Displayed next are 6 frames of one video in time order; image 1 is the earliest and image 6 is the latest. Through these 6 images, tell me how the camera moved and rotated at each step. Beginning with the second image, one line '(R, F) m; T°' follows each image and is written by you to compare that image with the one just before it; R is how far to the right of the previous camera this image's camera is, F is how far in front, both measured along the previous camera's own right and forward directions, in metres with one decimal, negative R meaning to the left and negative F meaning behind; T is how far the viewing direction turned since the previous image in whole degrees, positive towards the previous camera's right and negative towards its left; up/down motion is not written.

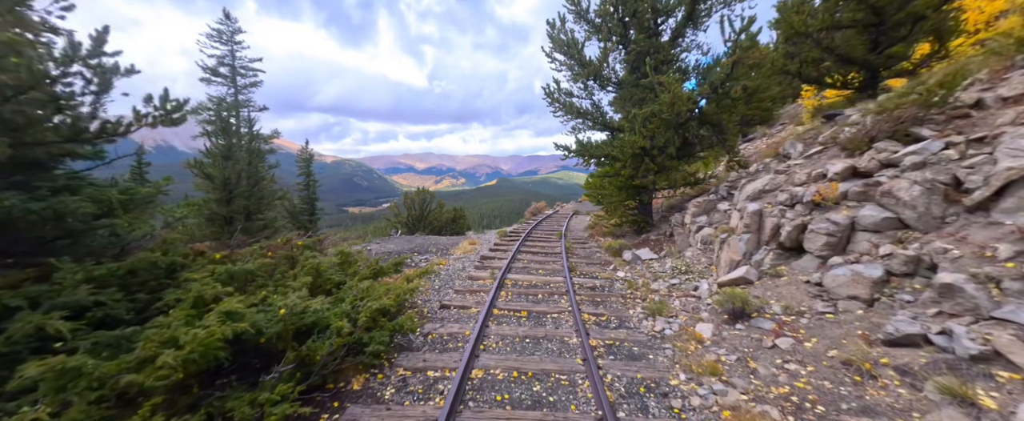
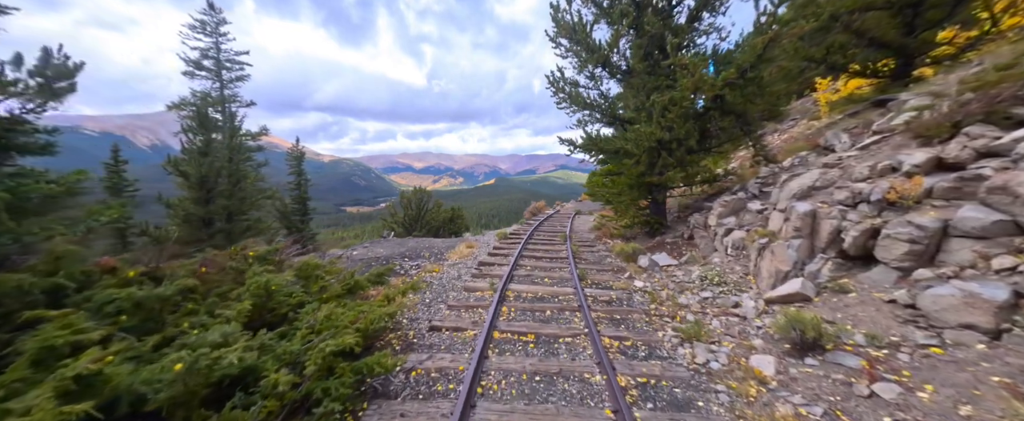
(-0.1, +1.1) m; 0°
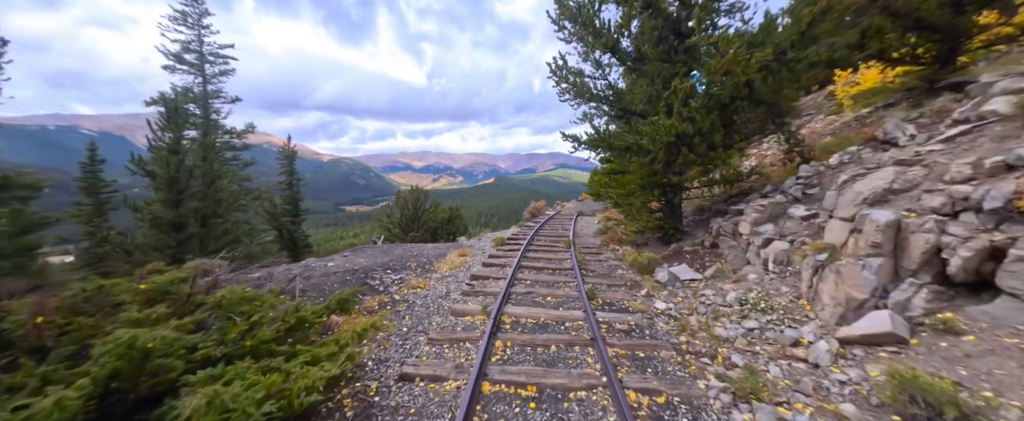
(+0.1, +1.3) m; 0°
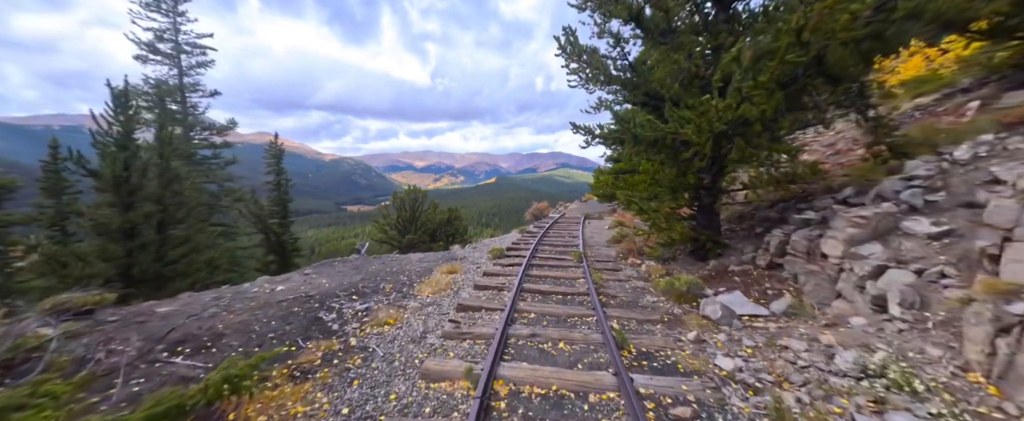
(0.0, +2.0) m; 0°
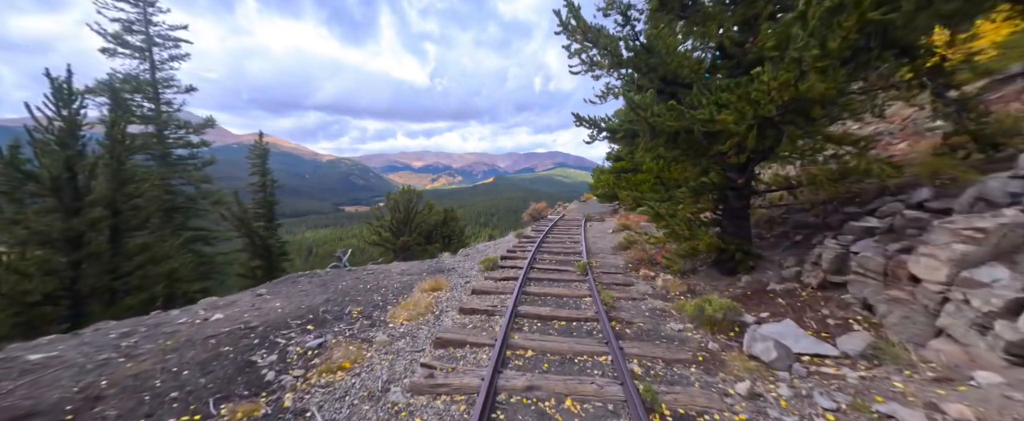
(+0.1, +1.3) m; 0°
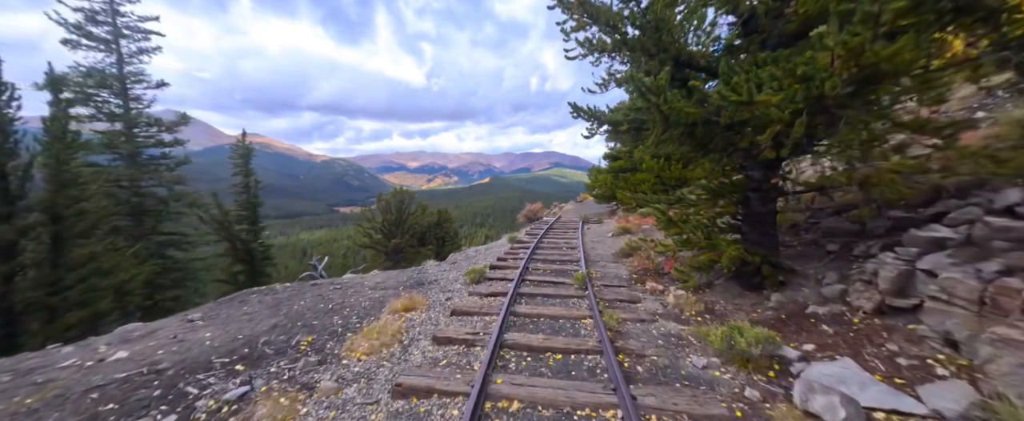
(+0.2, +1.1) m; +1°
